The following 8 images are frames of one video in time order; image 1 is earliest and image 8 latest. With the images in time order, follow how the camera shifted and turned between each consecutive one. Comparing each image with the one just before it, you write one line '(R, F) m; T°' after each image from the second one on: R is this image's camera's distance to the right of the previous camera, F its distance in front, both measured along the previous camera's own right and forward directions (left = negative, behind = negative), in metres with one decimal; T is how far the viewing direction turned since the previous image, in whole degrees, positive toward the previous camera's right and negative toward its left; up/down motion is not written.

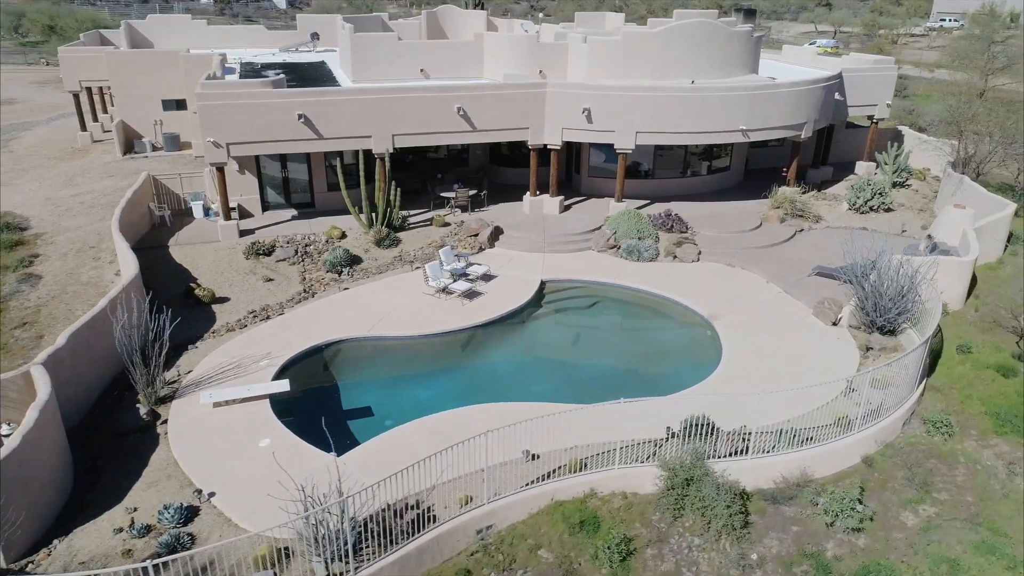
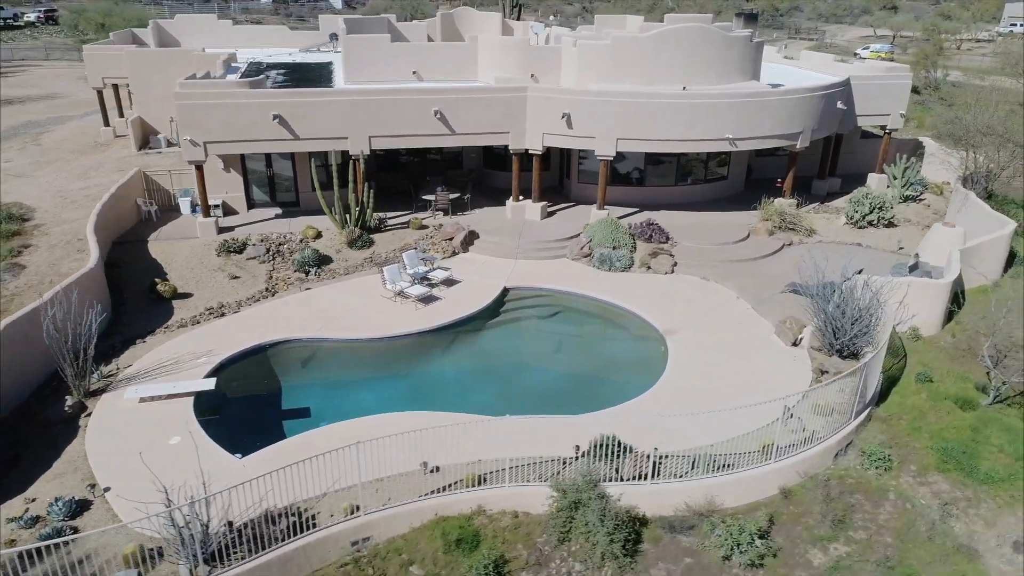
(+2.8, +0.4) m; -4°
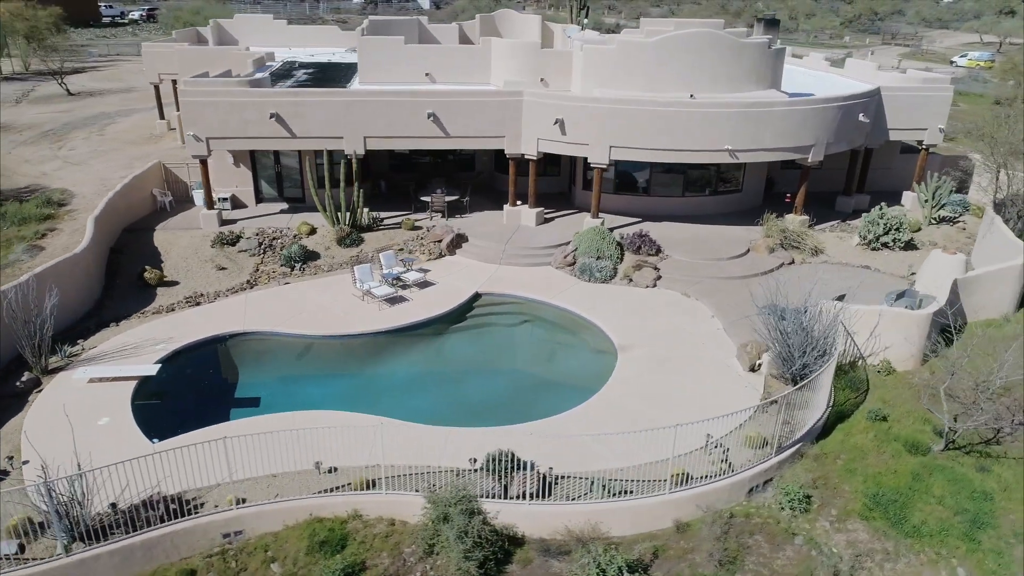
(+3.4, +0.4) m; -7°
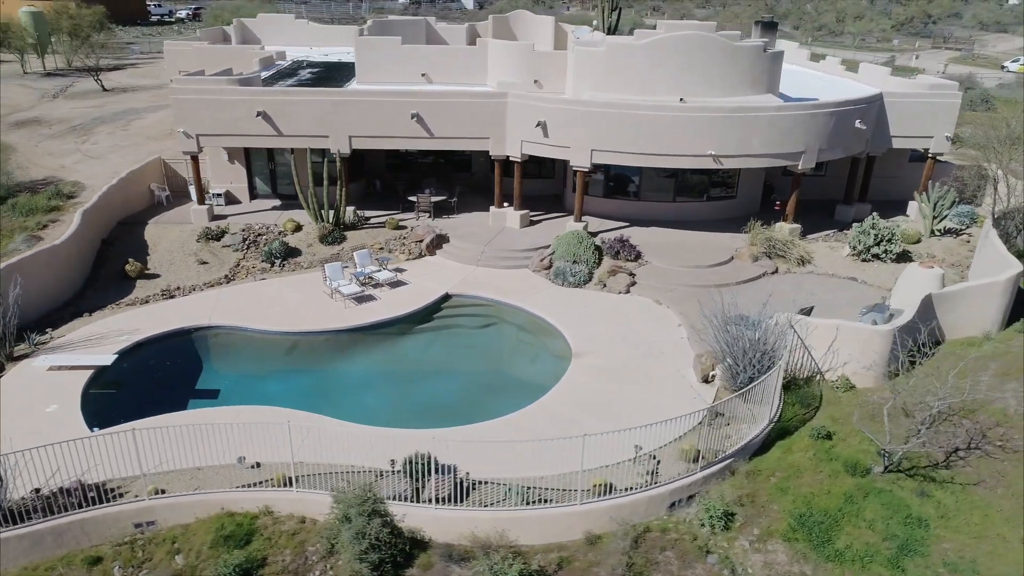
(+2.3, +0.2) m; -3°
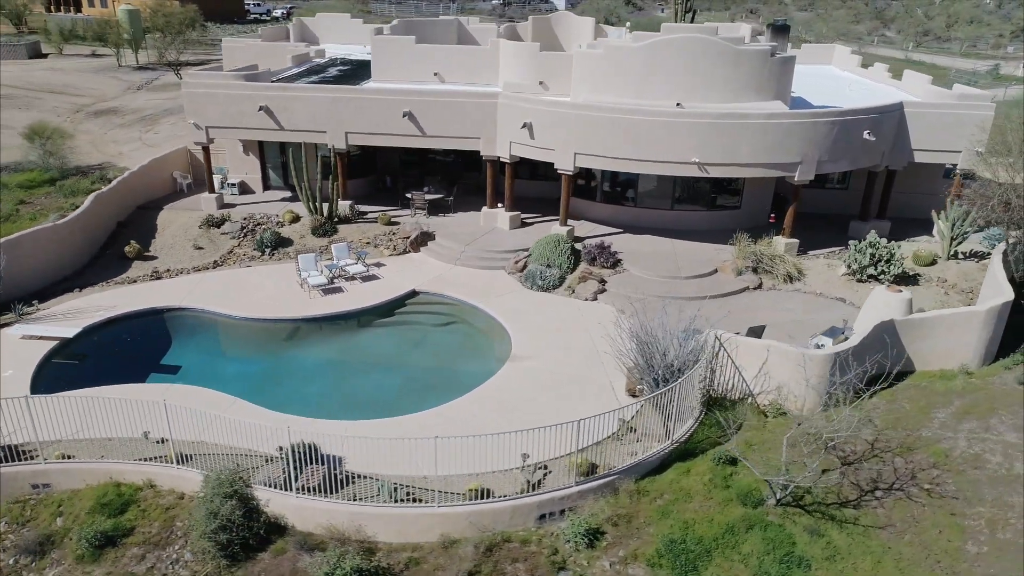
(+3.8, +0.3) m; -7°
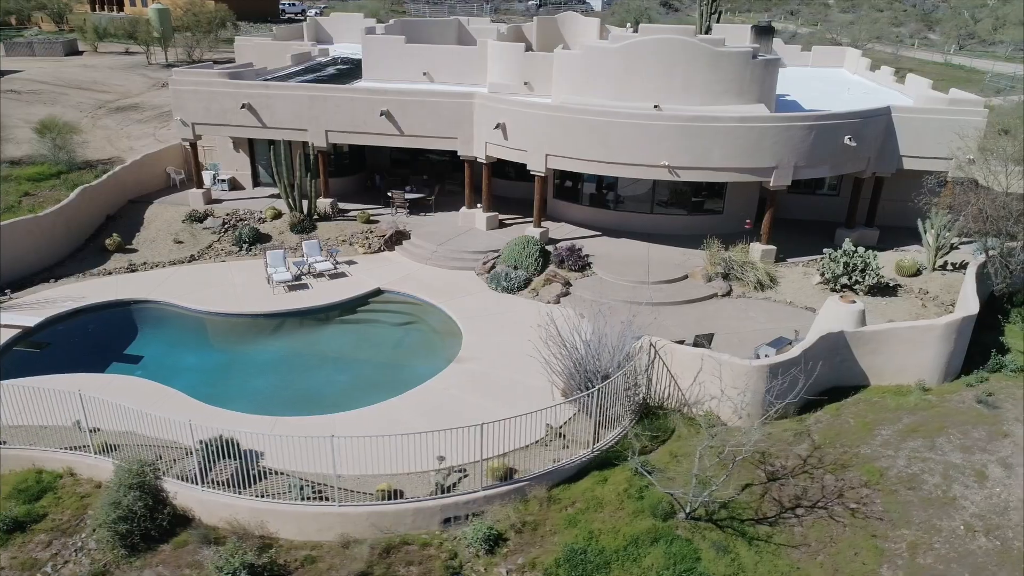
(+2.3, +0.2) m; -3°
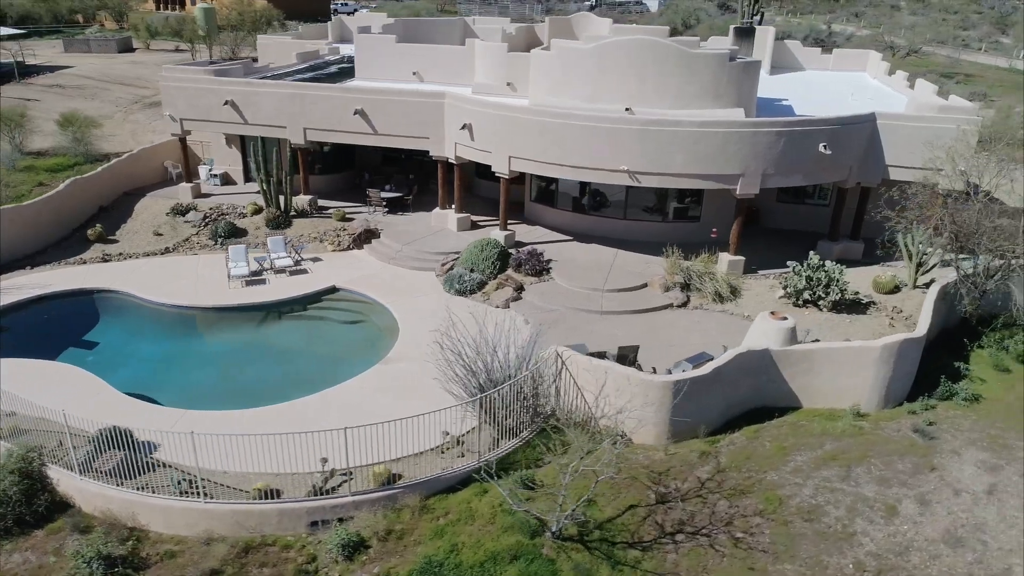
(+3.2, +0.4) m; -5°
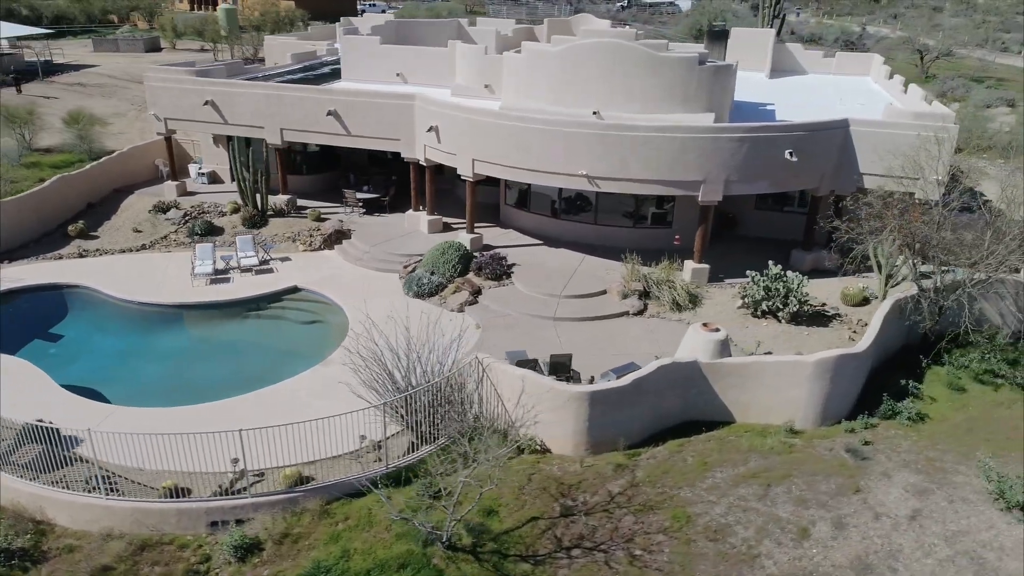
(+2.3, +0.2) m; -3°
